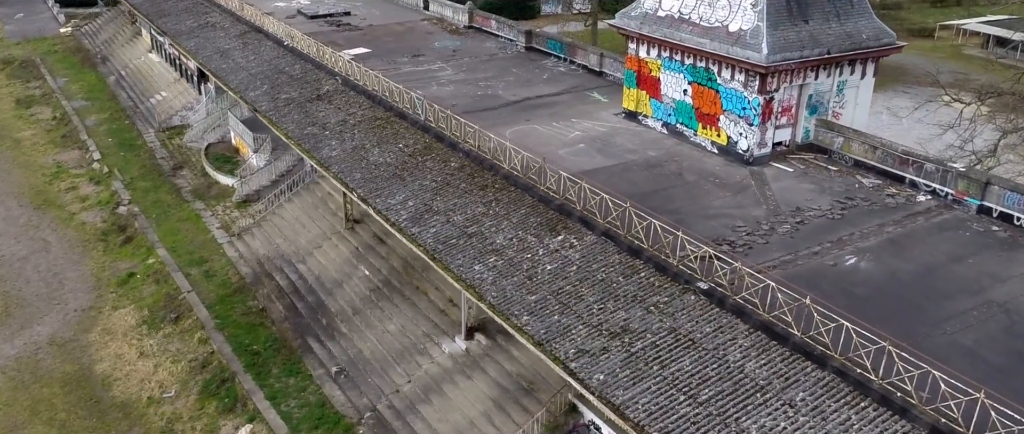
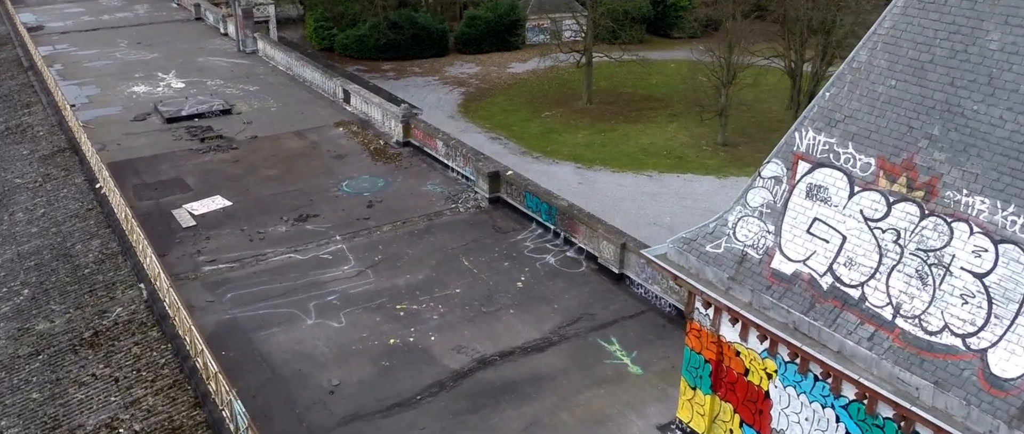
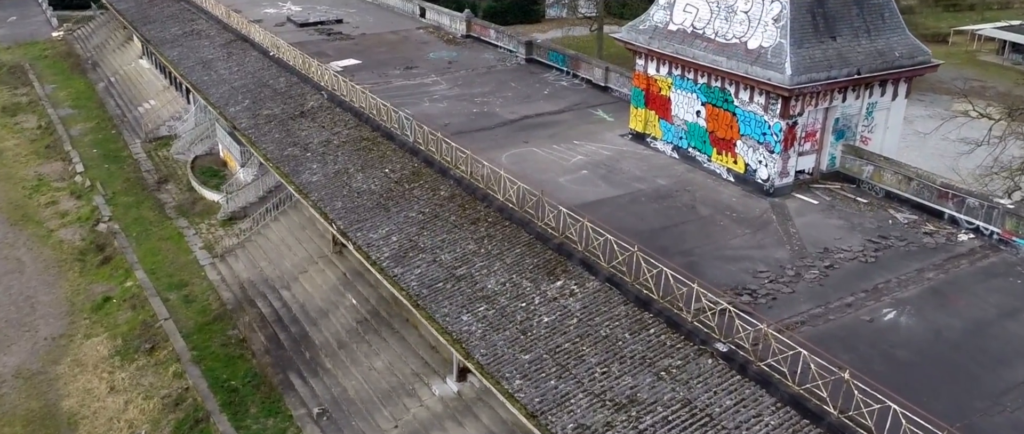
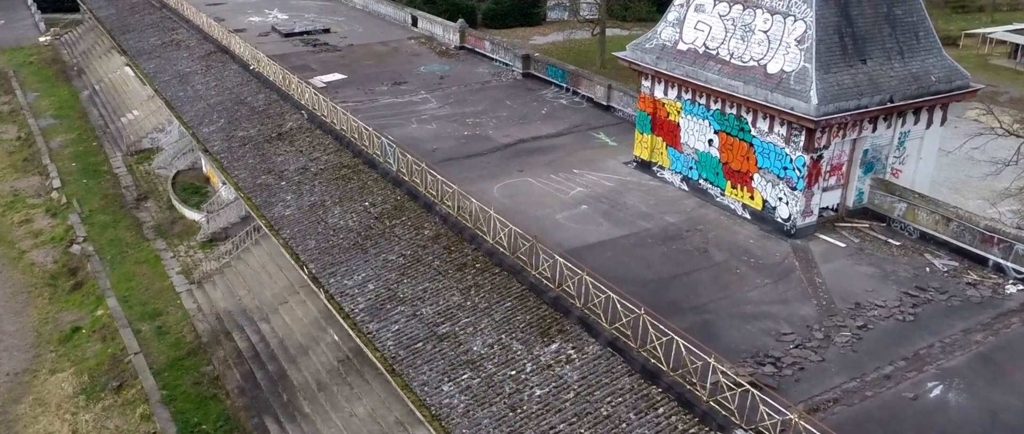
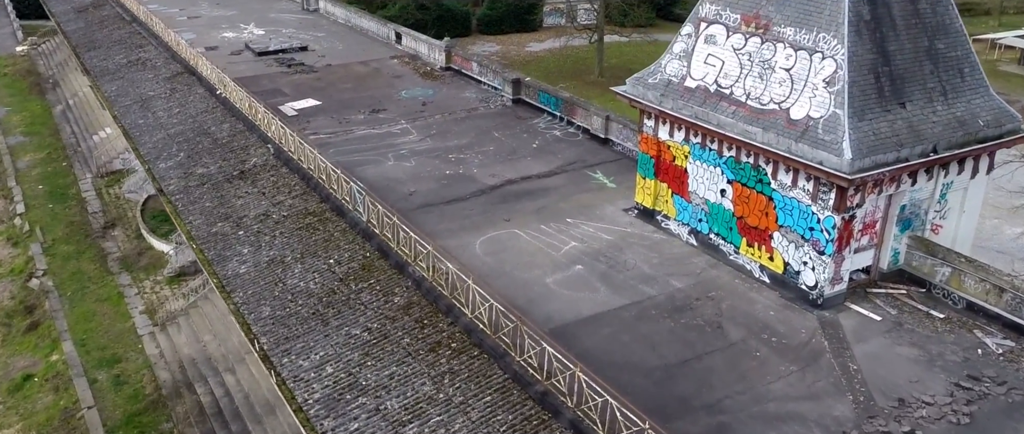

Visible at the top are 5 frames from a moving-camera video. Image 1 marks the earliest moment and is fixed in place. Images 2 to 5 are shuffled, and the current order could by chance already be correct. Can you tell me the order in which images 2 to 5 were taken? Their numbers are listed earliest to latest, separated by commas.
3, 4, 5, 2
